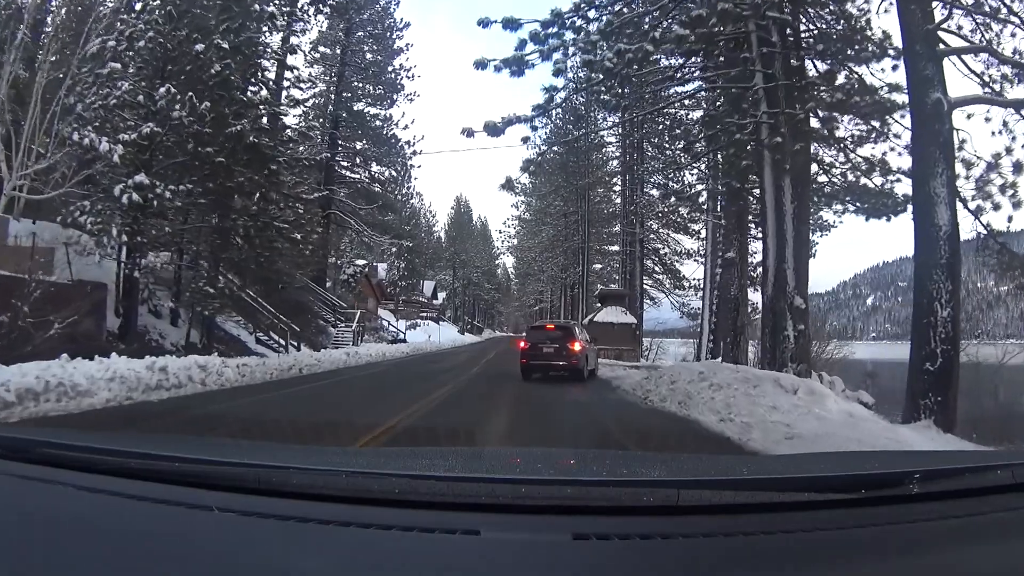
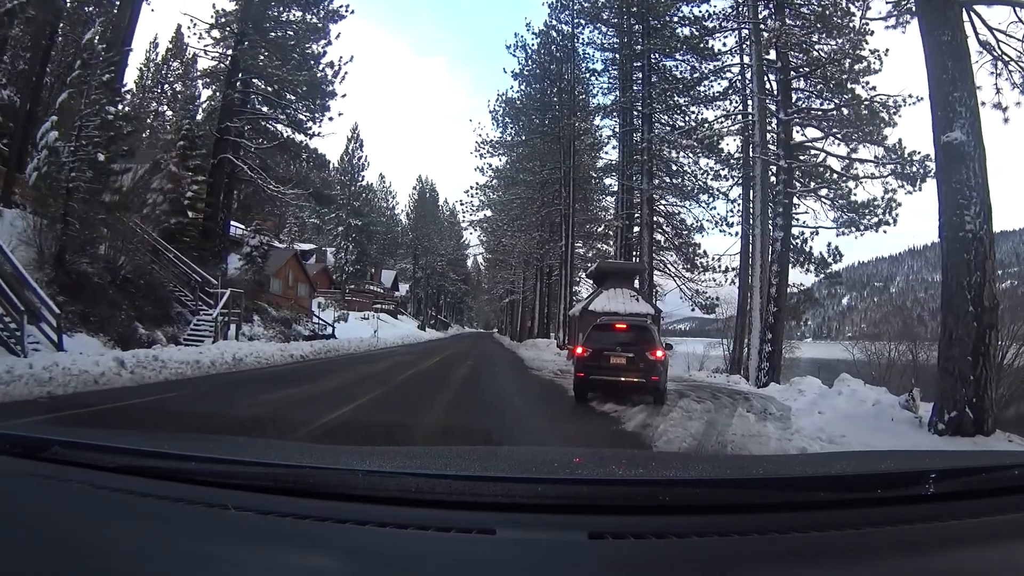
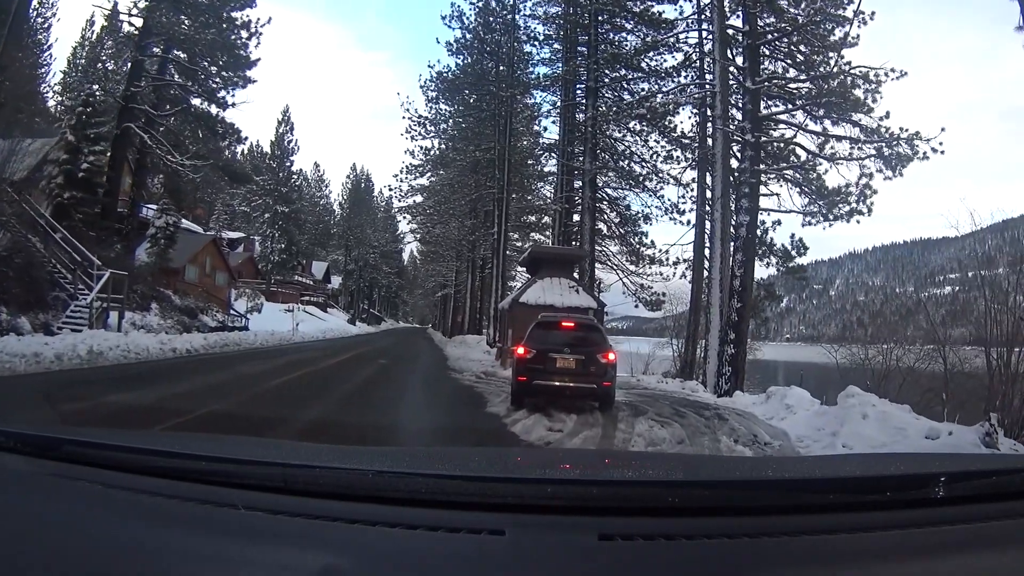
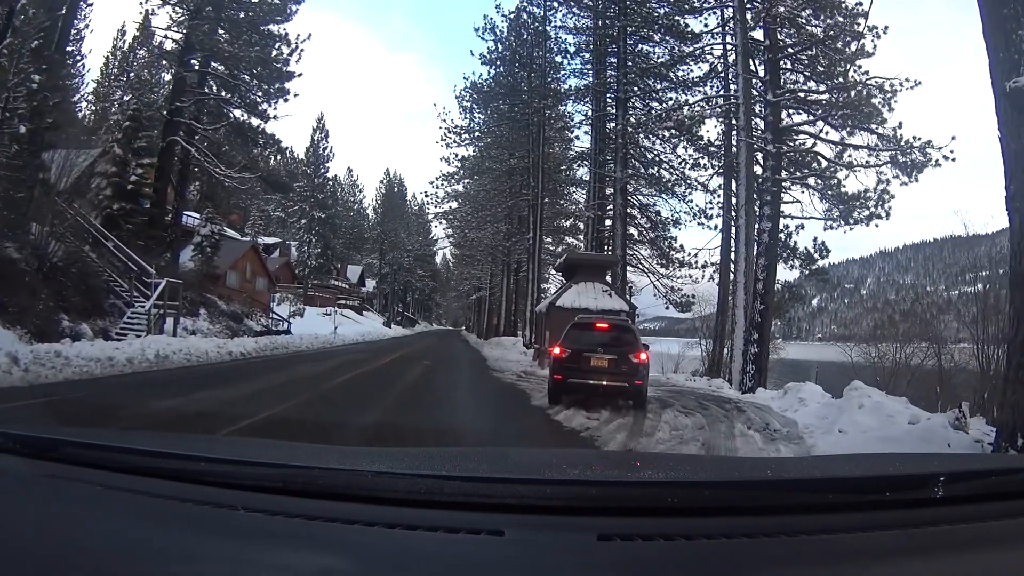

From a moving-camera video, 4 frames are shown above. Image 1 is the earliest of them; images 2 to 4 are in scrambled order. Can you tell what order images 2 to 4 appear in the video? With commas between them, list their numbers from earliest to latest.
2, 4, 3
